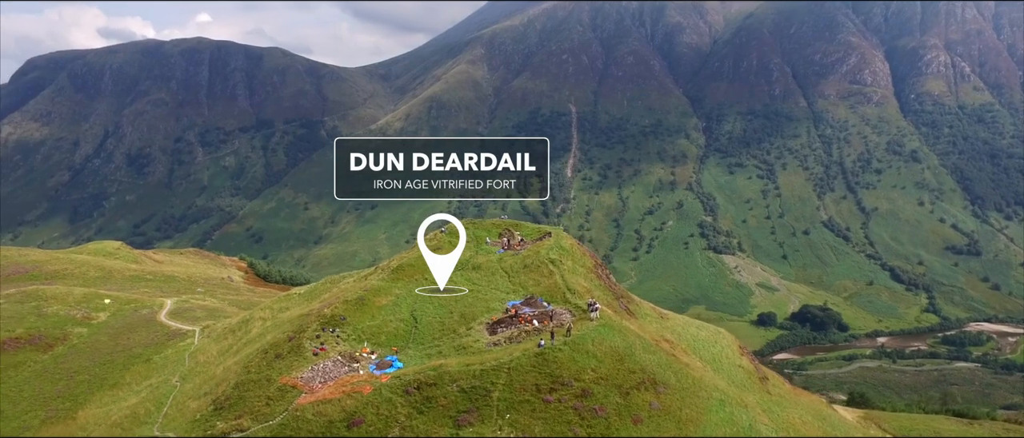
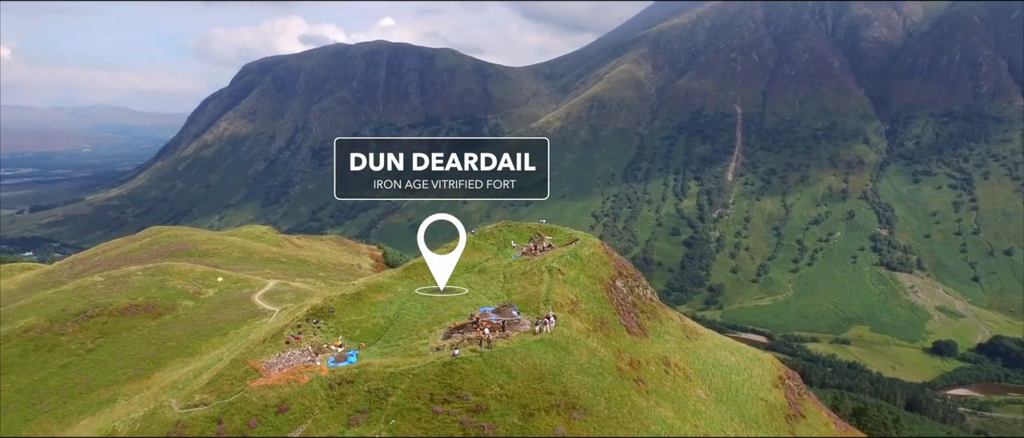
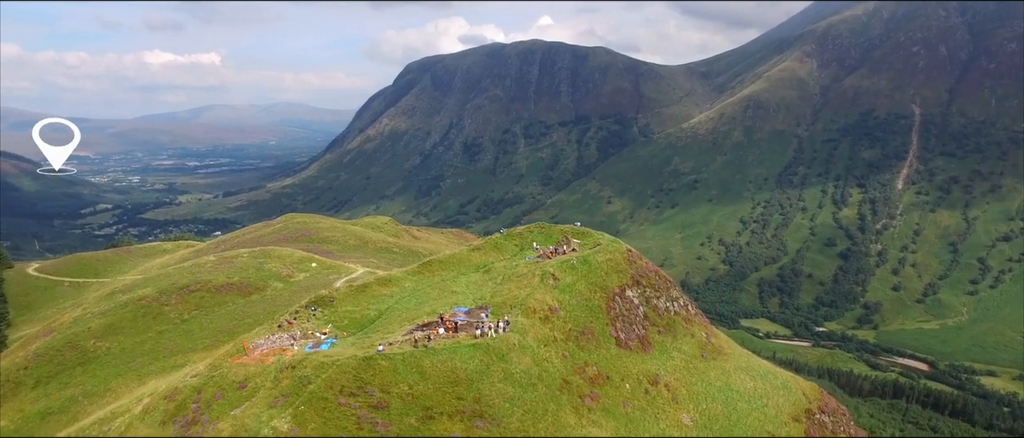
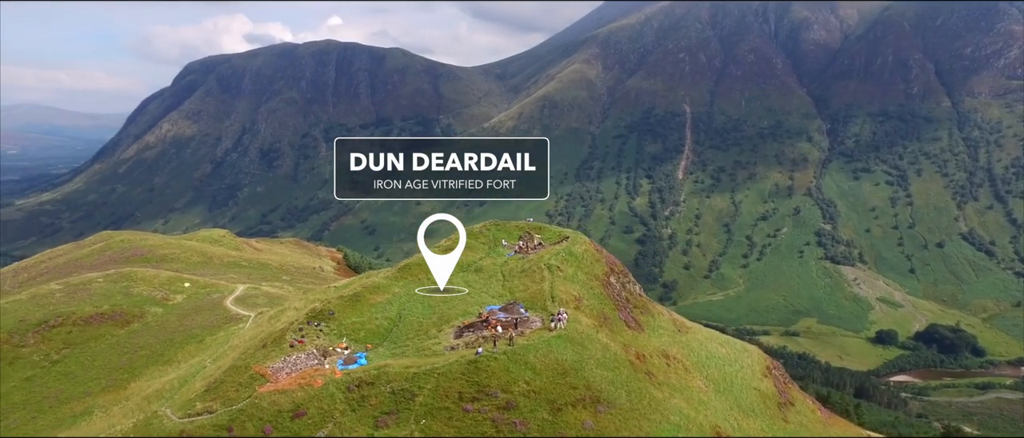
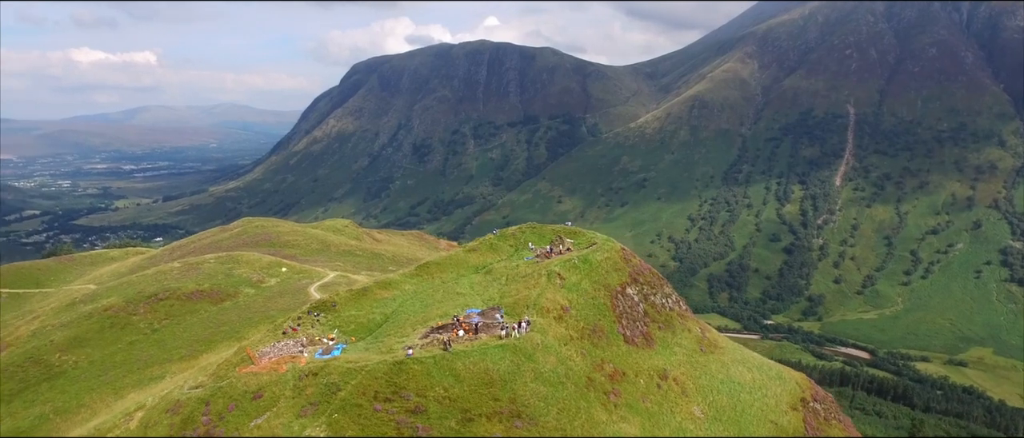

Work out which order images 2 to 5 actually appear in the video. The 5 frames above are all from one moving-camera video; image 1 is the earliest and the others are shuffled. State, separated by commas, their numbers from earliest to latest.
4, 2, 5, 3
